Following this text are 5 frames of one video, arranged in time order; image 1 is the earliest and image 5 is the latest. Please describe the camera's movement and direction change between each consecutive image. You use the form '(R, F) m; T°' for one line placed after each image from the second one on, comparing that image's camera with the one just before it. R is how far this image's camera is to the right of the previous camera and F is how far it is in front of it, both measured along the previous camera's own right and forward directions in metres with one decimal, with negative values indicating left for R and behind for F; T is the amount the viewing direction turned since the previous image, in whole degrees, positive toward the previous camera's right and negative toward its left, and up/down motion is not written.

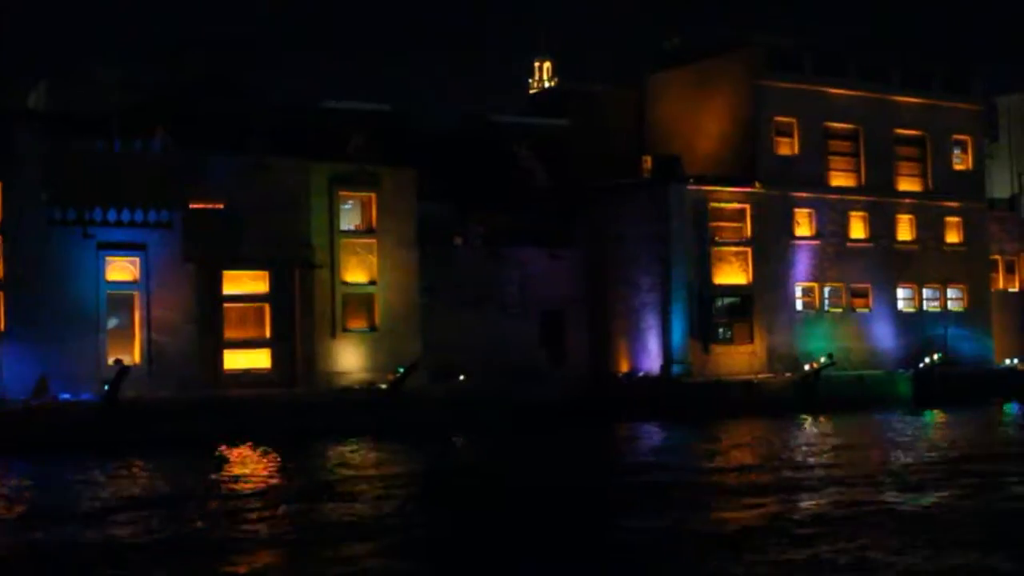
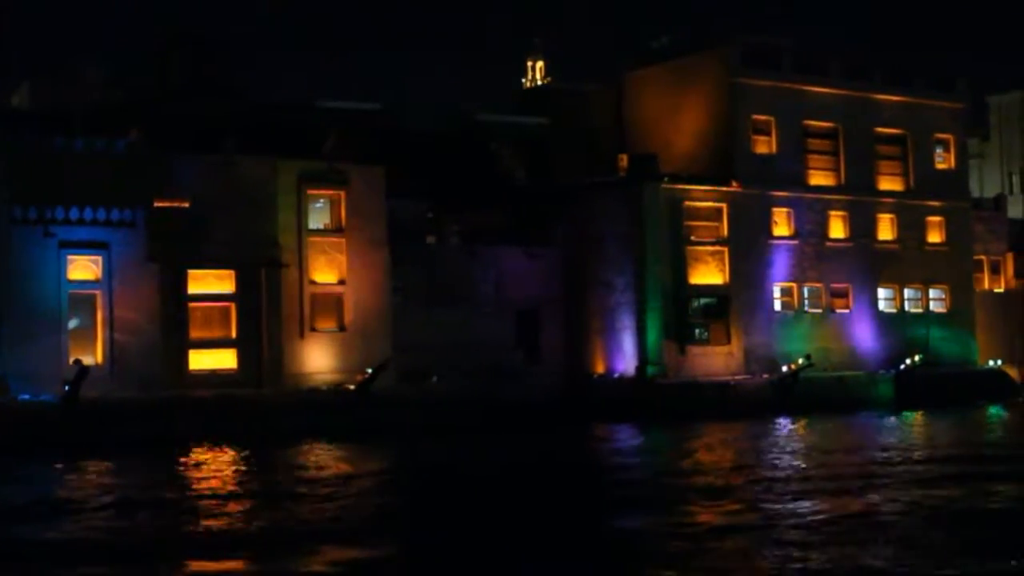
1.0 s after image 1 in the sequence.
(-3.9, +3.1) m; +6°
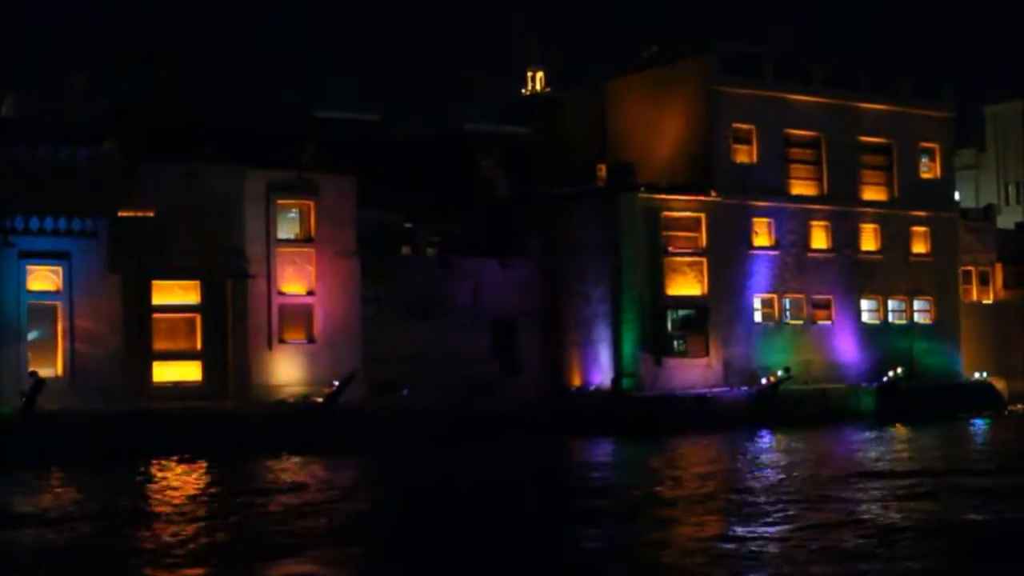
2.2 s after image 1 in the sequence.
(+1.2, +0.6) m; -1°
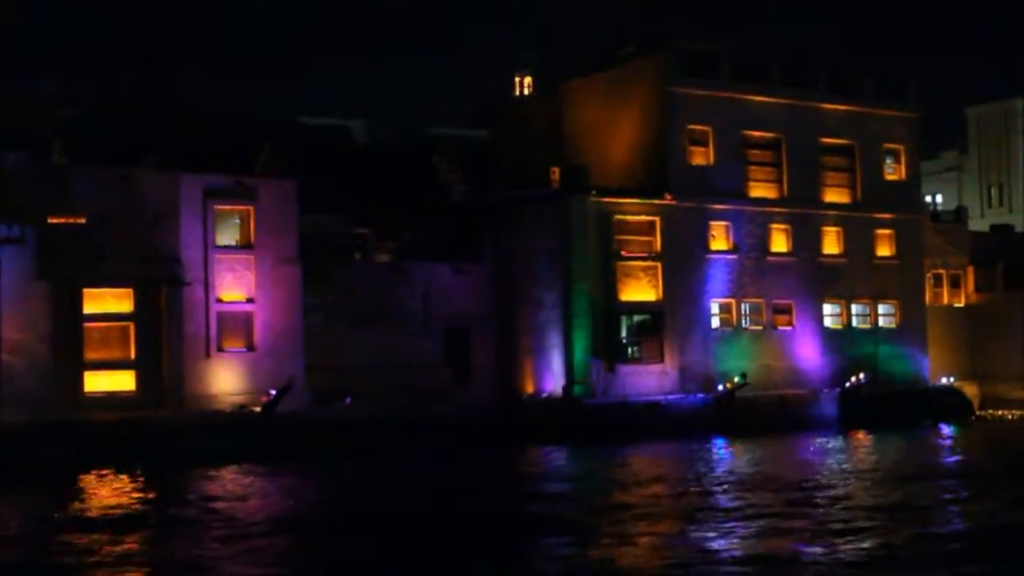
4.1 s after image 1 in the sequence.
(+1.9, +0.9) m; -1°
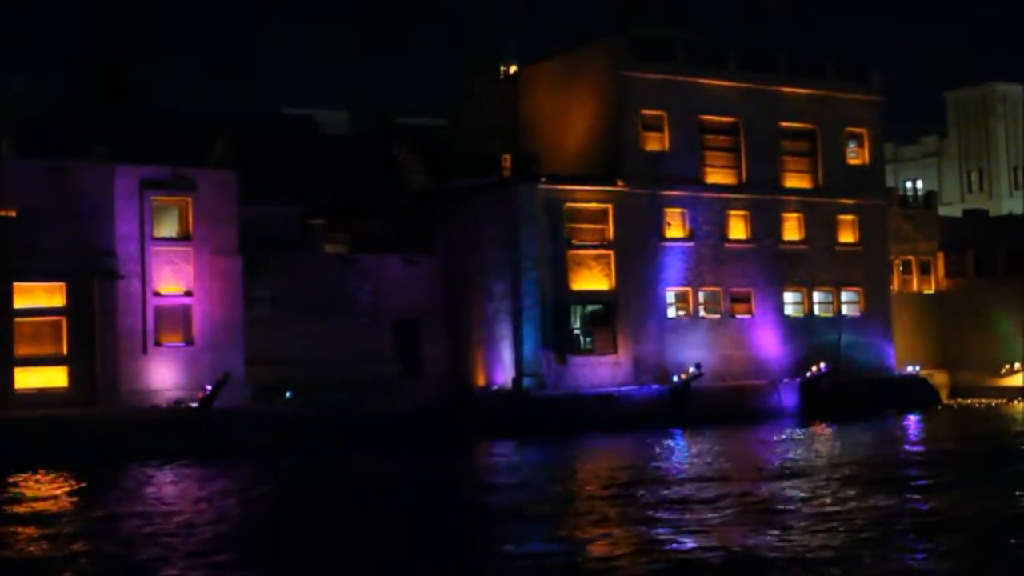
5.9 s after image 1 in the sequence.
(+1.7, +1.0) m; -1°
